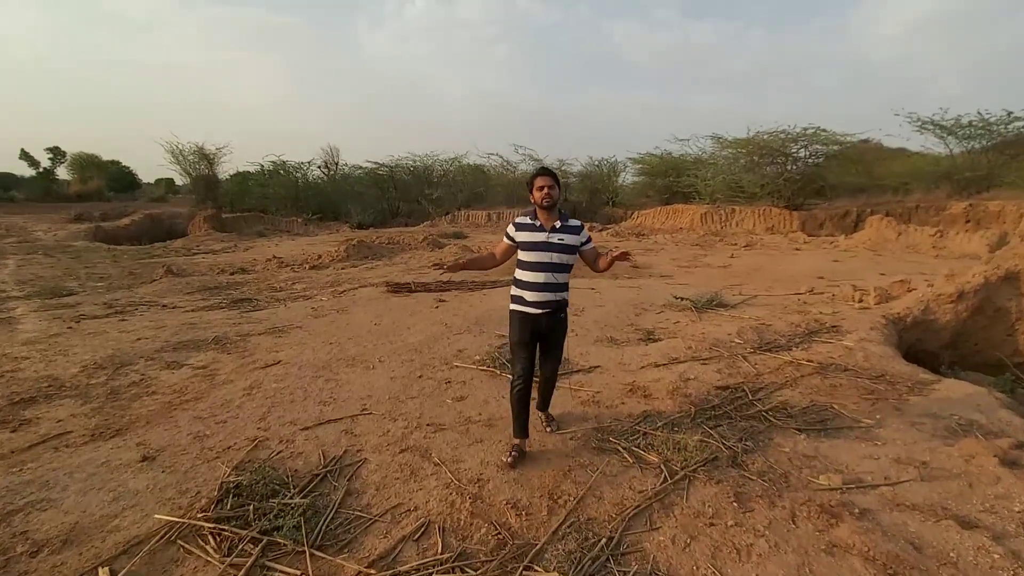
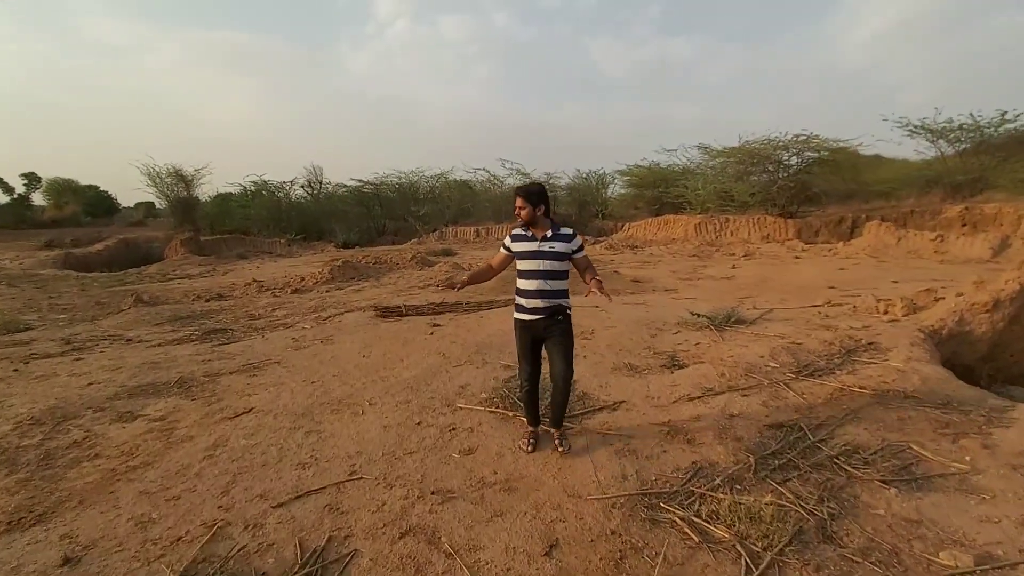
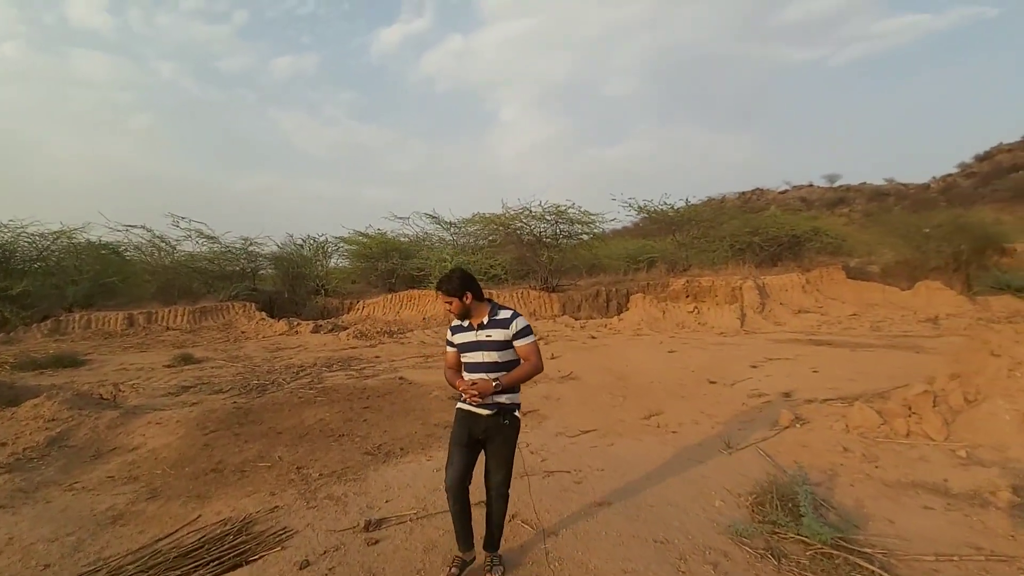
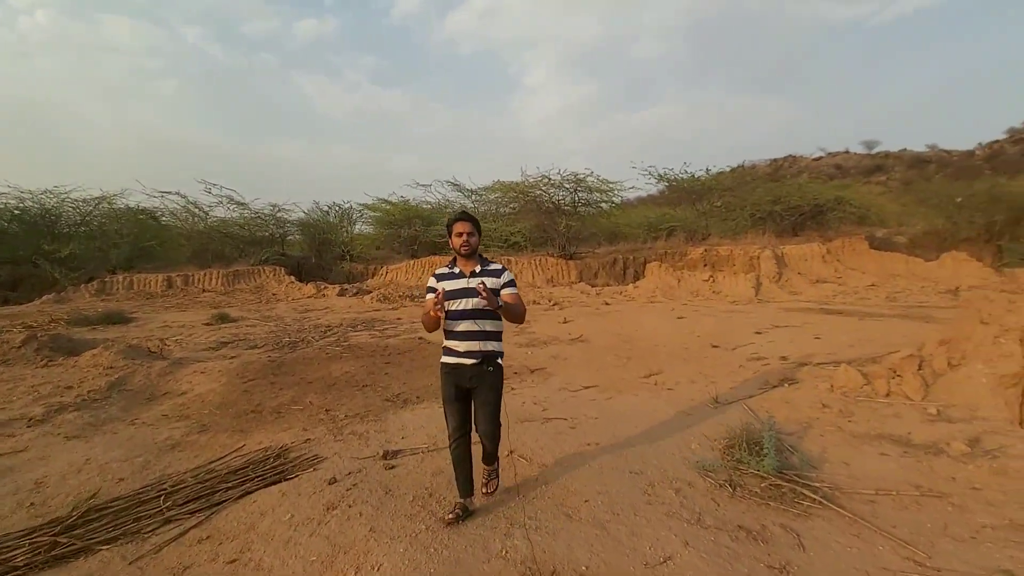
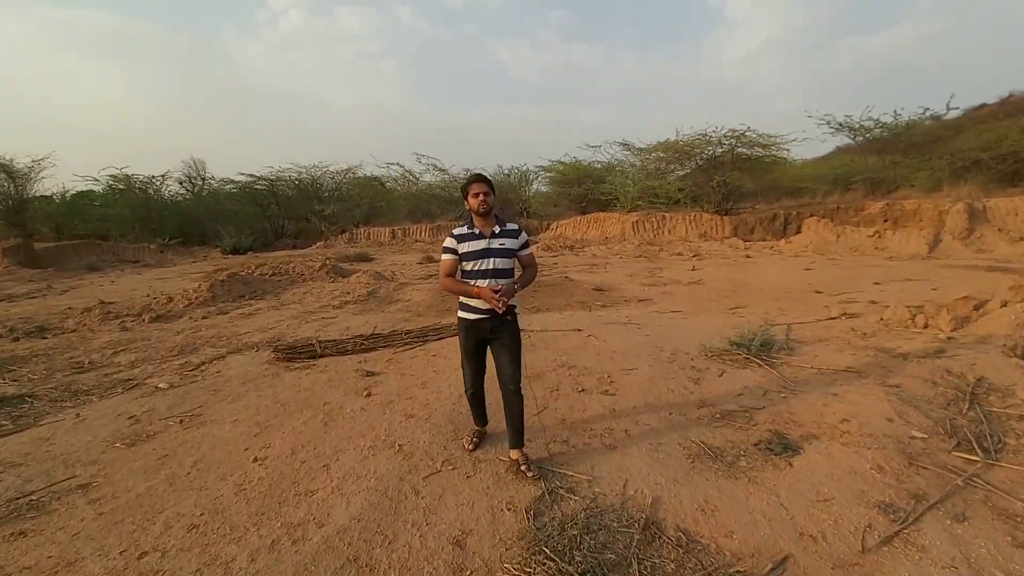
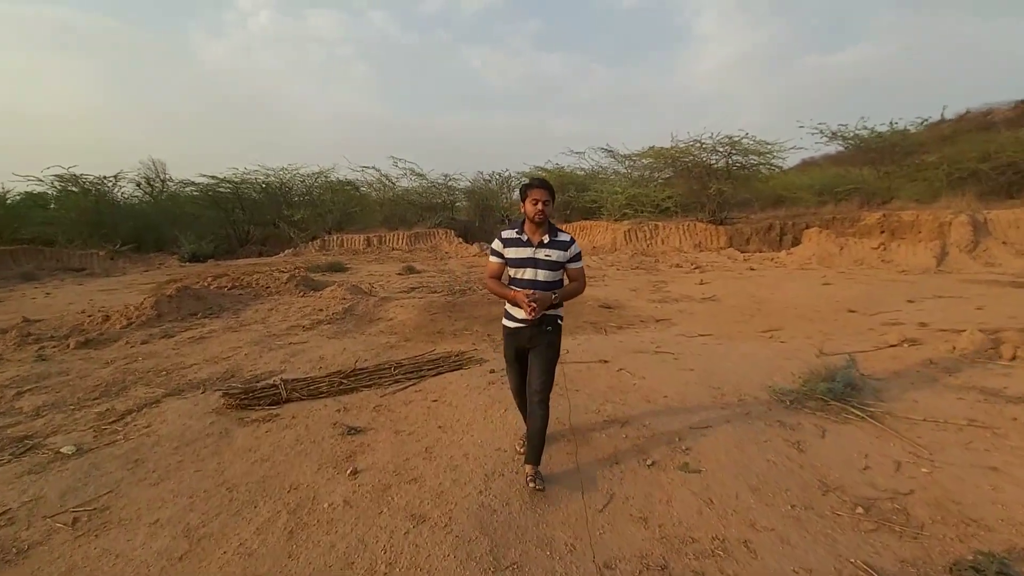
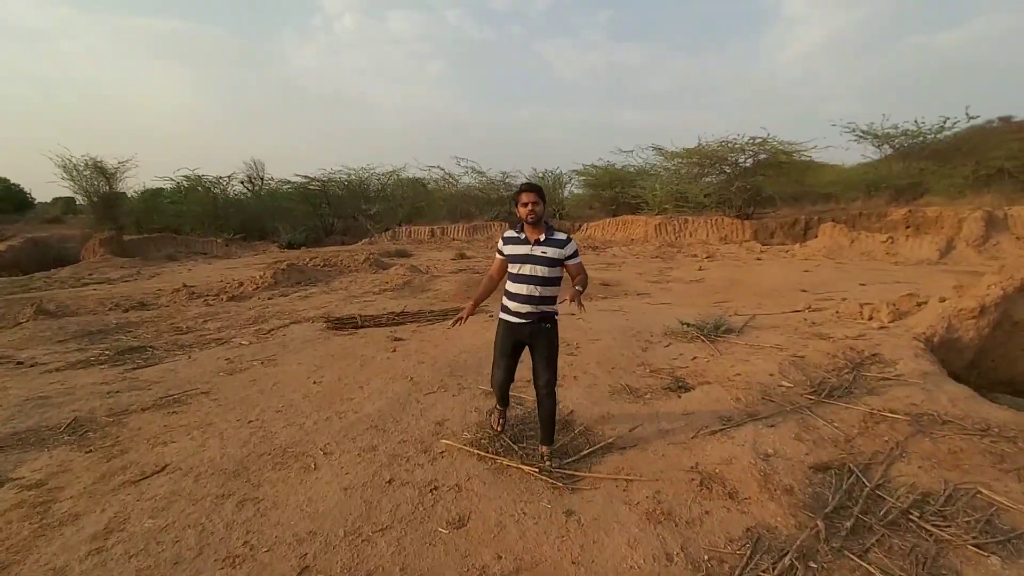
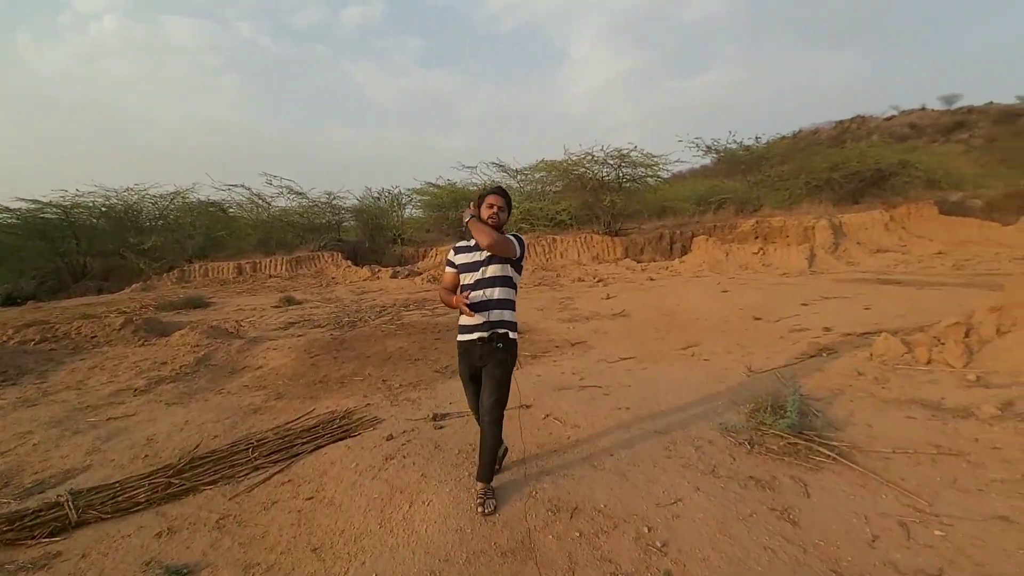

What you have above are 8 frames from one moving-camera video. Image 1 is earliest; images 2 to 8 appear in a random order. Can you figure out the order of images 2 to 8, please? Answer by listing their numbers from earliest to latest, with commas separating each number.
2, 7, 5, 6, 8, 4, 3
